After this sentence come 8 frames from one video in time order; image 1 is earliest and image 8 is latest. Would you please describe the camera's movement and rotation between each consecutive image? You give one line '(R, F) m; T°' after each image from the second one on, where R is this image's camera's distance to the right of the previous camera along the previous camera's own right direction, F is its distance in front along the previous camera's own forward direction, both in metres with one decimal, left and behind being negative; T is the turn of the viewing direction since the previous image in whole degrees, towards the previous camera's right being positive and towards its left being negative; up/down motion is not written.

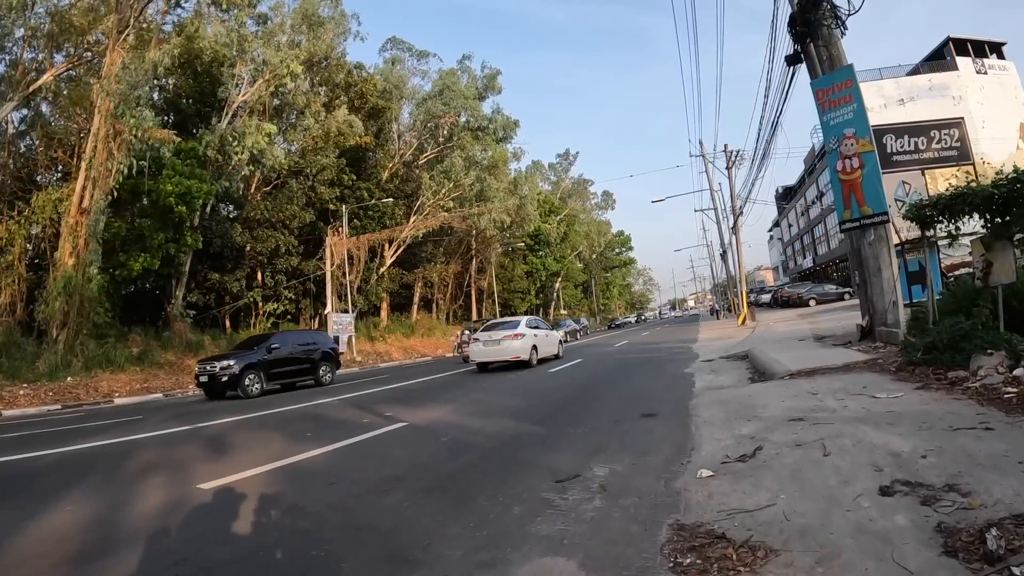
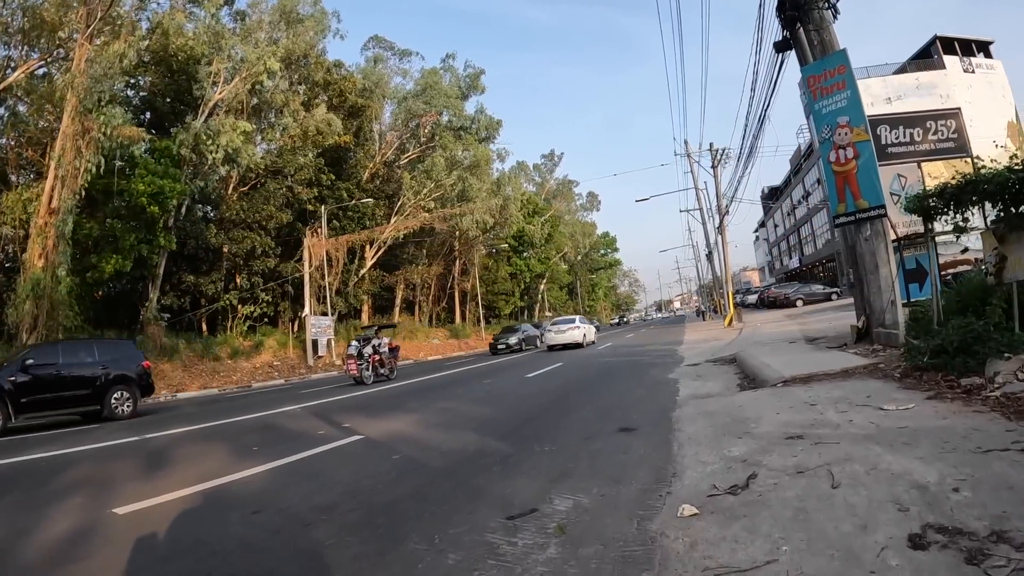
(+0.3, +0.9) m; +1°
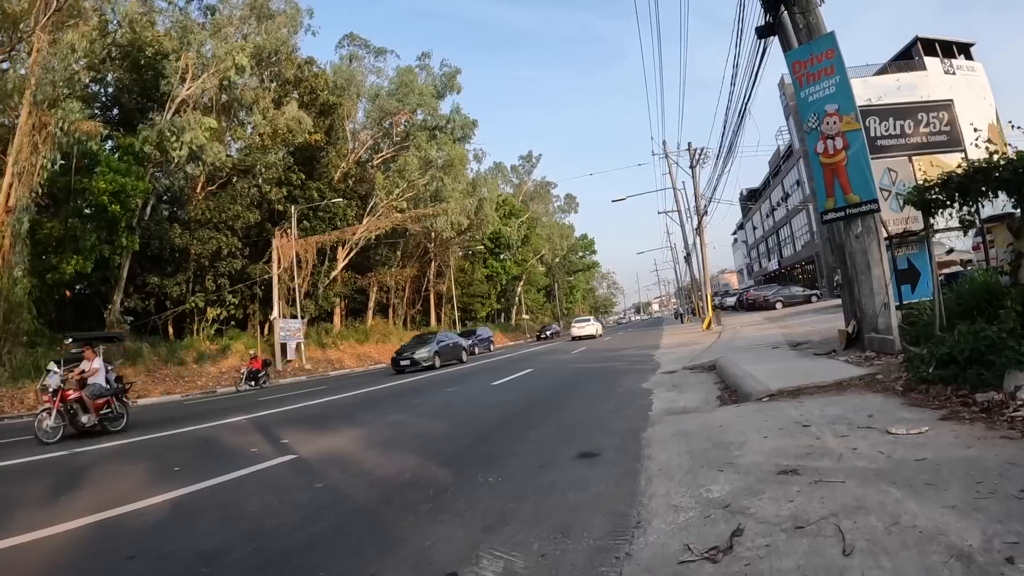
(+0.4, +1.0) m; +2°
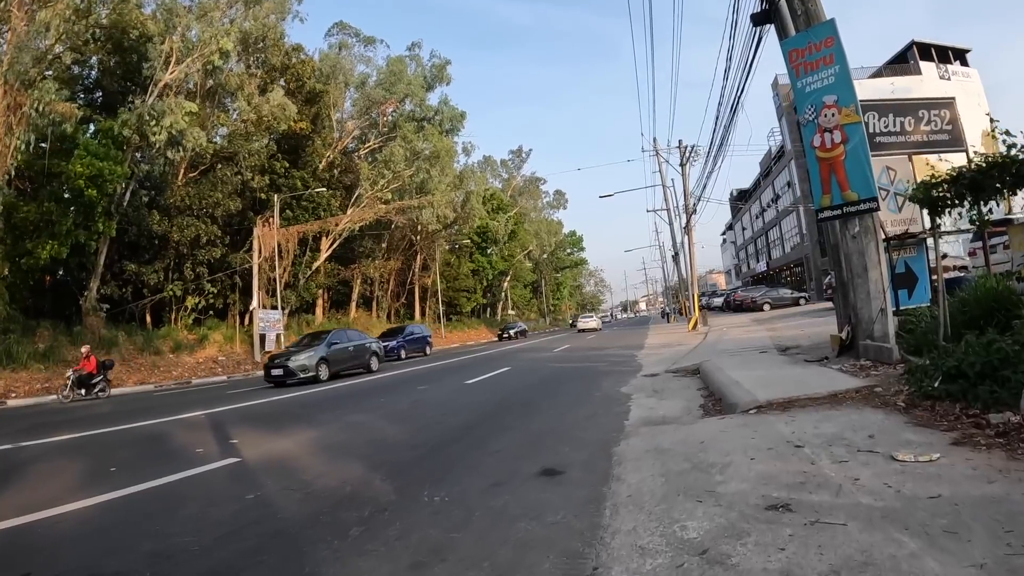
(+0.3, +0.7) m; +1°
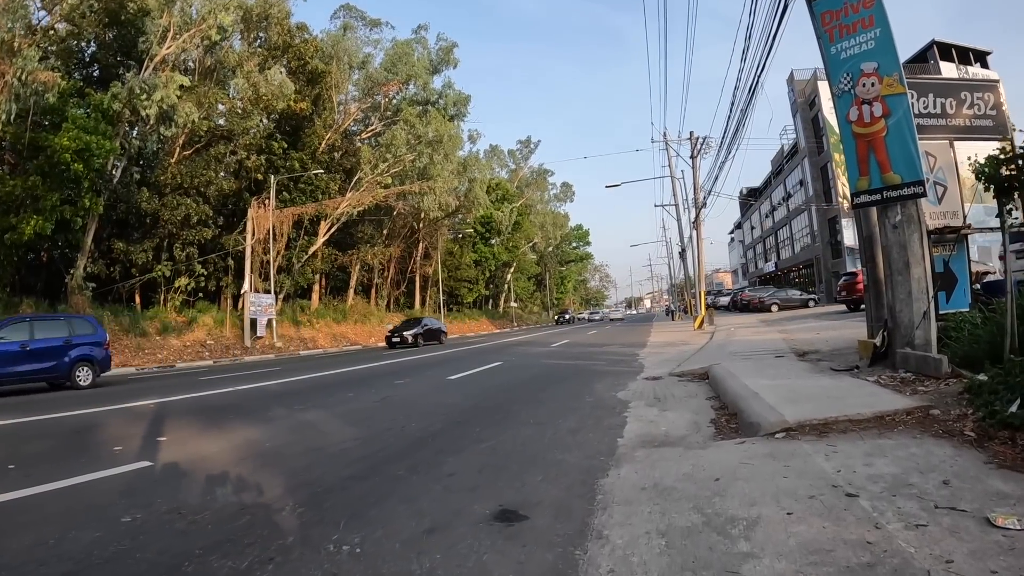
(+0.3, +1.3) m; 0°
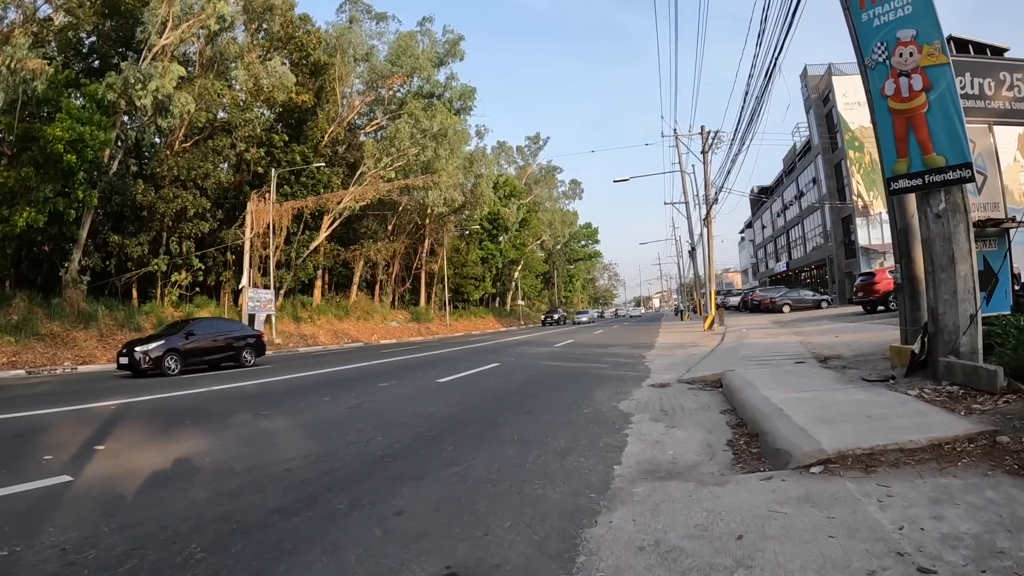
(+0.2, +1.0) m; -1°
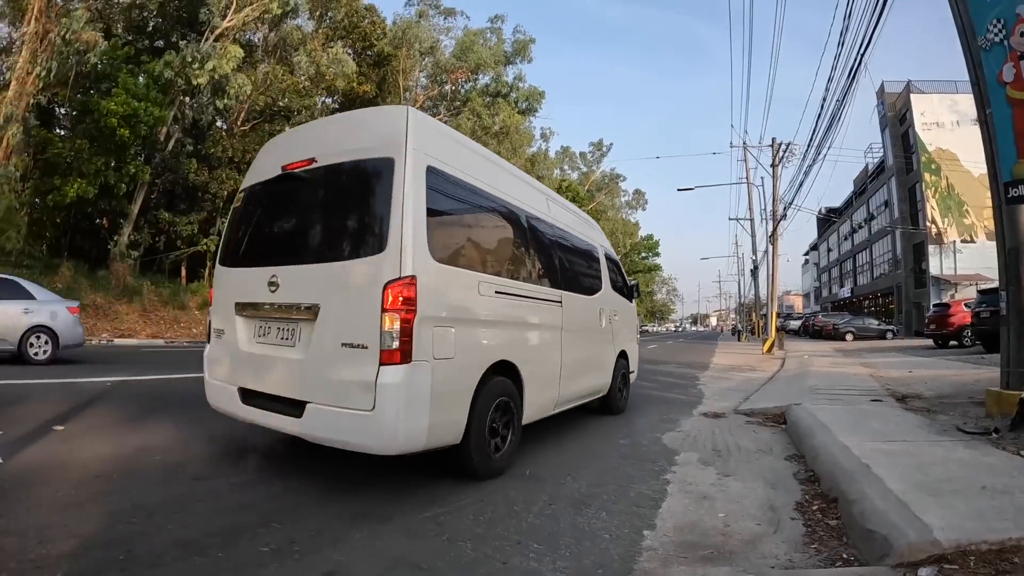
(+0.2, +1.1) m; -5°
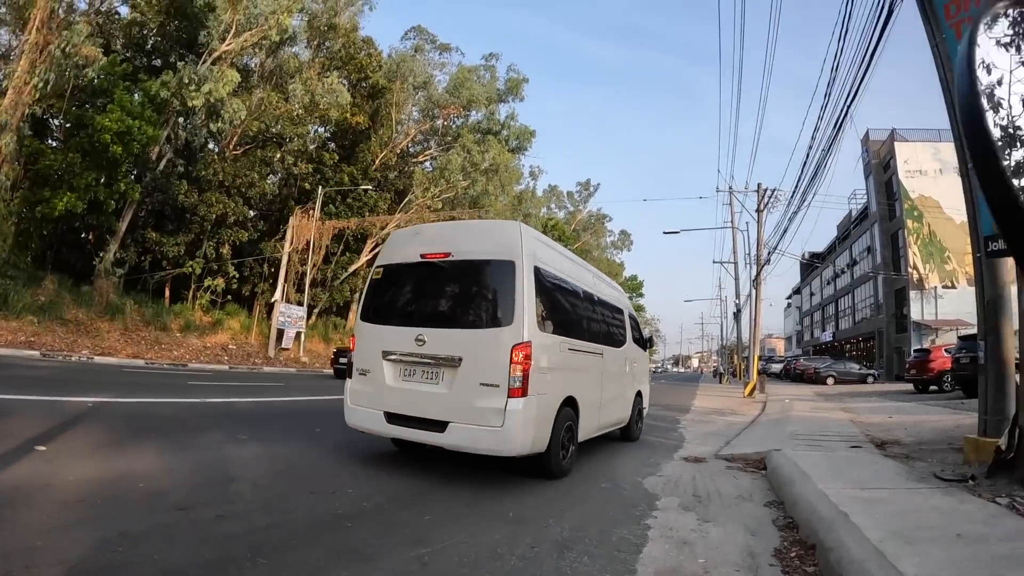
(0.0, -0.1) m; +1°
